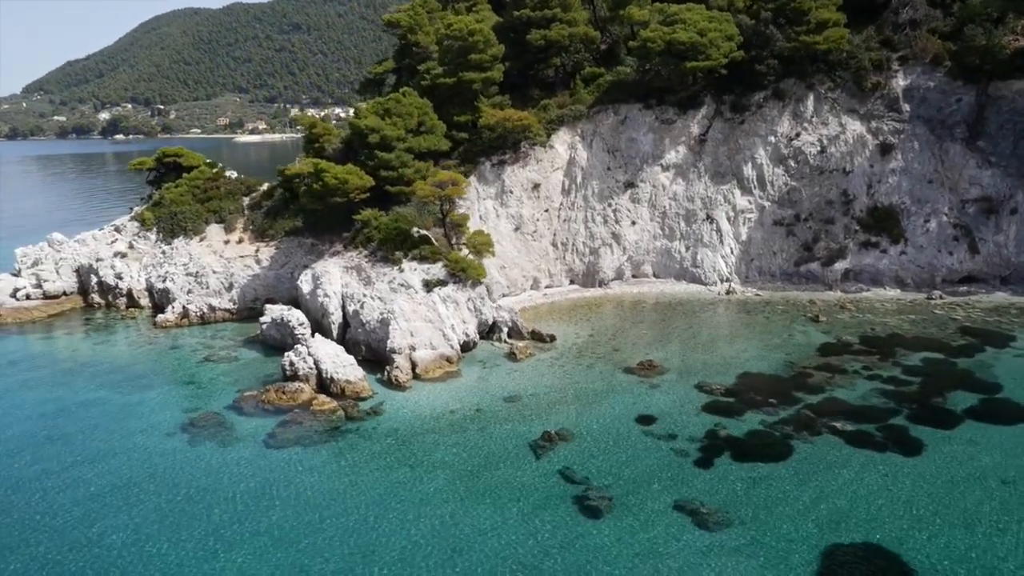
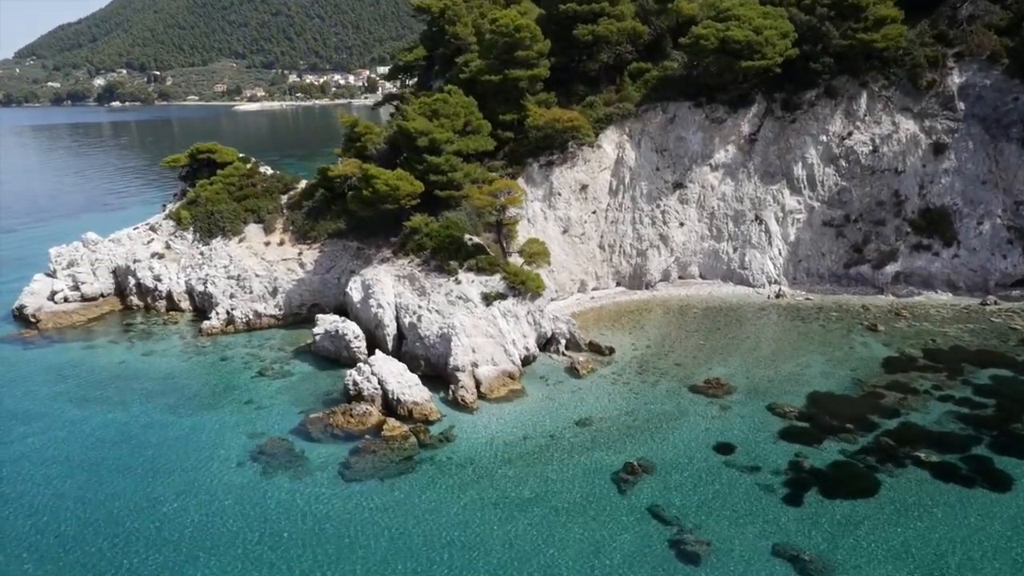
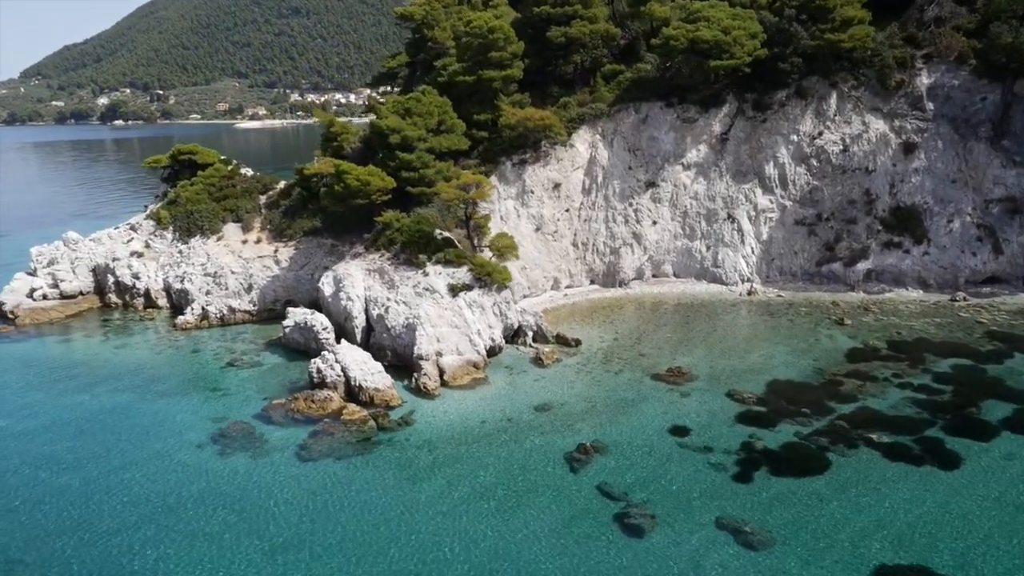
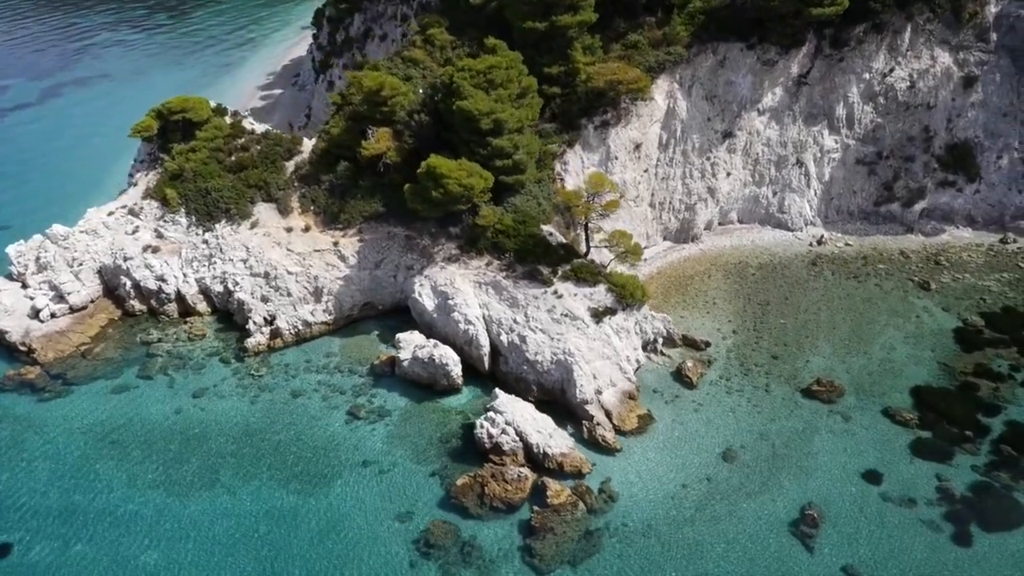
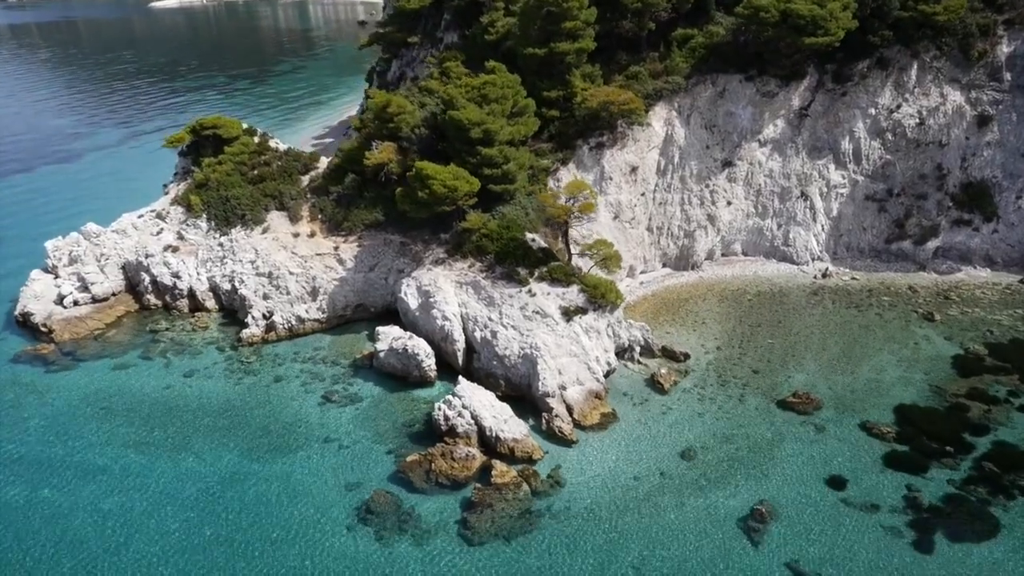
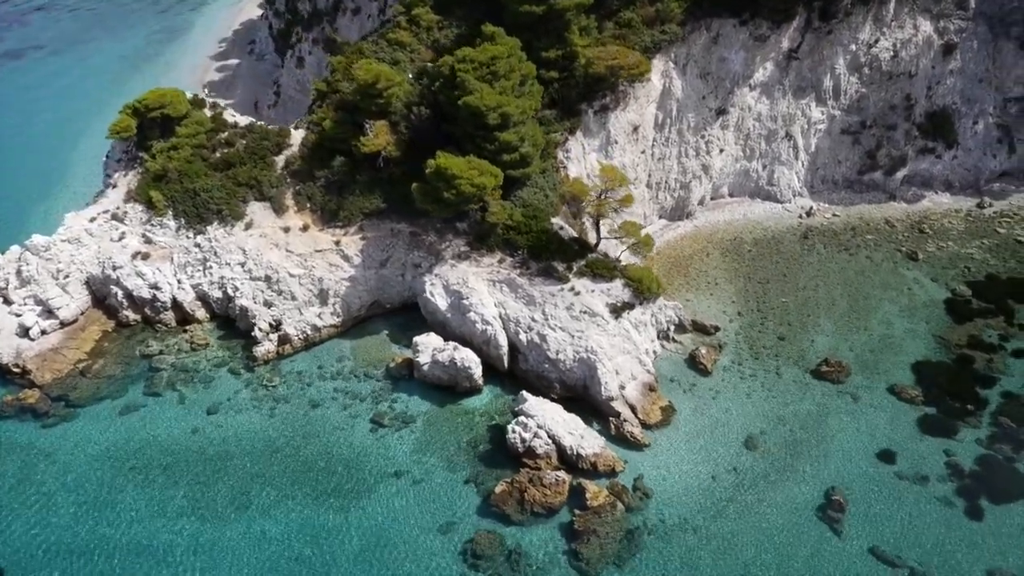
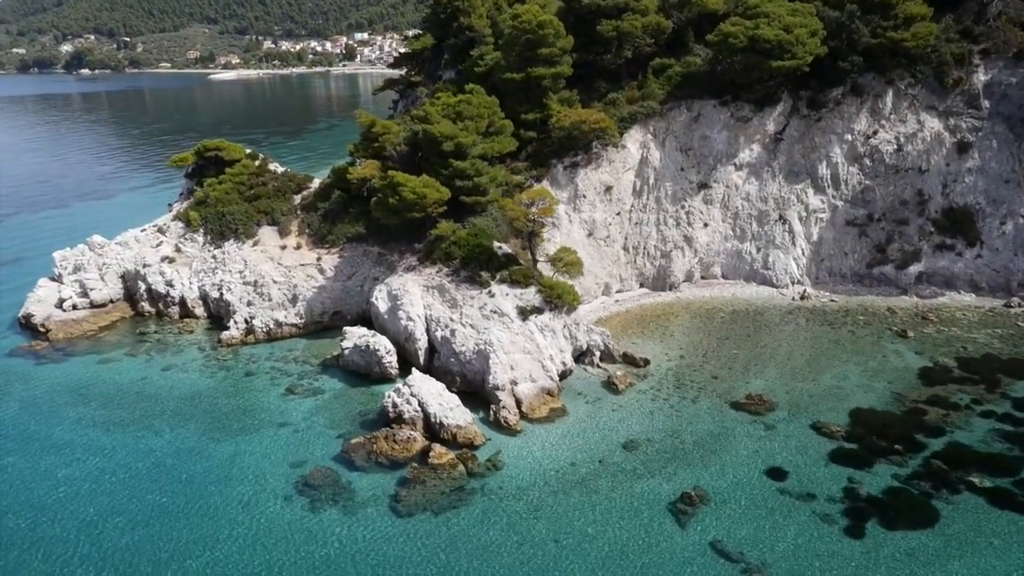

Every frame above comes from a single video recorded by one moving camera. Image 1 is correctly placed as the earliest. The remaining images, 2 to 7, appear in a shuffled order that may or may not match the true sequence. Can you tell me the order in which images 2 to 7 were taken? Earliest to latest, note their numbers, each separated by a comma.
3, 2, 7, 5, 4, 6
